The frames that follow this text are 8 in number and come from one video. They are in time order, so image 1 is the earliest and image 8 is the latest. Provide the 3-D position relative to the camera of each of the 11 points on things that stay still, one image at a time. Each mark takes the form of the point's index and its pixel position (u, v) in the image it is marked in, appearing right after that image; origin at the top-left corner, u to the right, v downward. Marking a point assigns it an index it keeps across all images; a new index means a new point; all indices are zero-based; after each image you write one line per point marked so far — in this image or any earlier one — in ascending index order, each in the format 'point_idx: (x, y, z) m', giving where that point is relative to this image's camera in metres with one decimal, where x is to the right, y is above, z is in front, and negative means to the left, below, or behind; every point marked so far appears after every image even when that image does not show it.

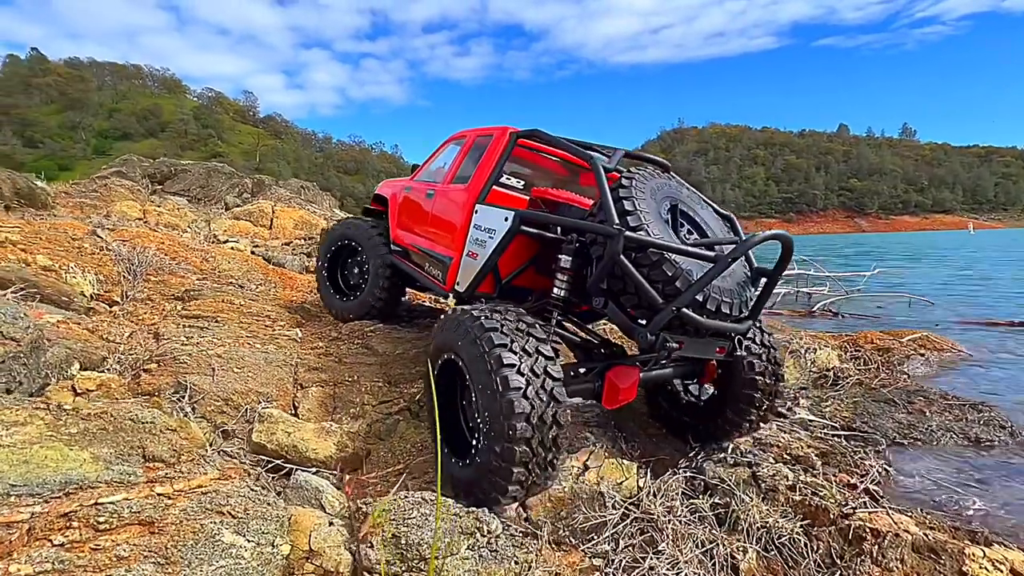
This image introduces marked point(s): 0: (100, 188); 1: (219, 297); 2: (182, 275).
0: (-9.8, +2.4, +11.7) m
1: (-3.0, -0.1, +4.9) m
2: (-3.7, +0.1, +5.4) m
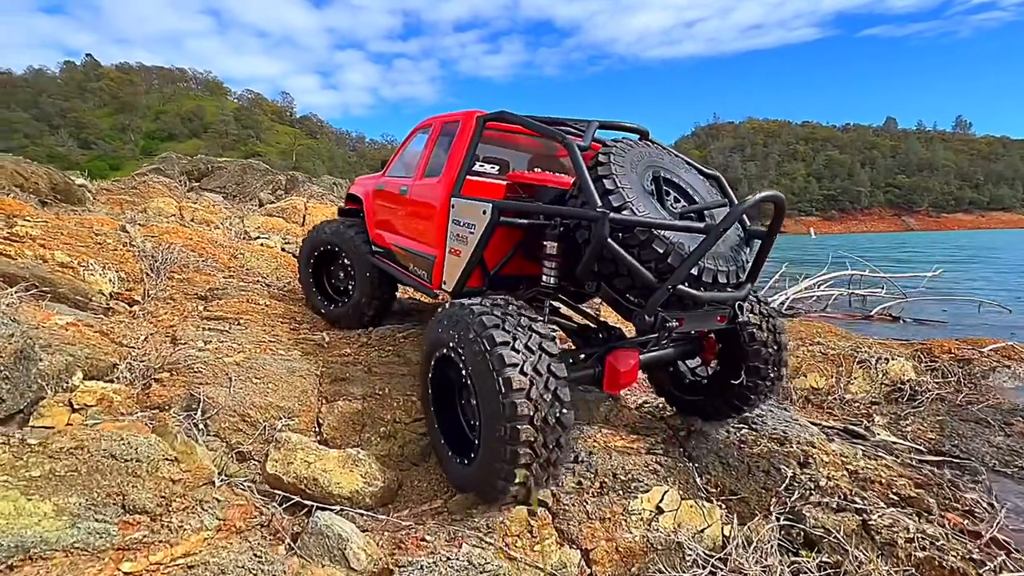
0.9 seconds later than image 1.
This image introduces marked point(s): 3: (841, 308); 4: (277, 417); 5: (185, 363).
0: (-9.0, +2.5, +11.7) m
1: (-2.5, -0.1, +4.6) m
2: (-3.2, +0.1, +5.2) m
3: (+10.2, -0.6, +15.0) m
4: (-1.4, -0.8, +2.9) m
5: (-2.1, -0.5, +3.1) m
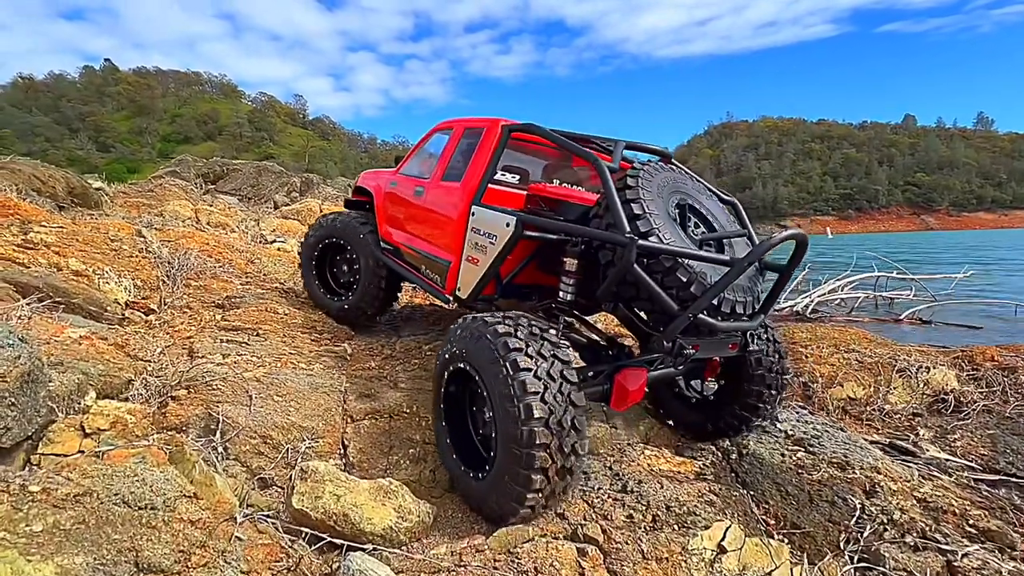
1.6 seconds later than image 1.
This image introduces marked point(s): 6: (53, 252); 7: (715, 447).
0: (-8.6, +2.4, +11.7) m
1: (-2.3, -0.2, +4.4) m
2: (-2.9, +0.1, +5.0) m
3: (+10.7, -0.7, +14.5) m
4: (-1.2, -0.9, +2.8) m
5: (-1.9, -0.6, +3.0) m
6: (-3.8, +0.3, +4.0) m
7: (+1.4, -1.1, +3.3) m
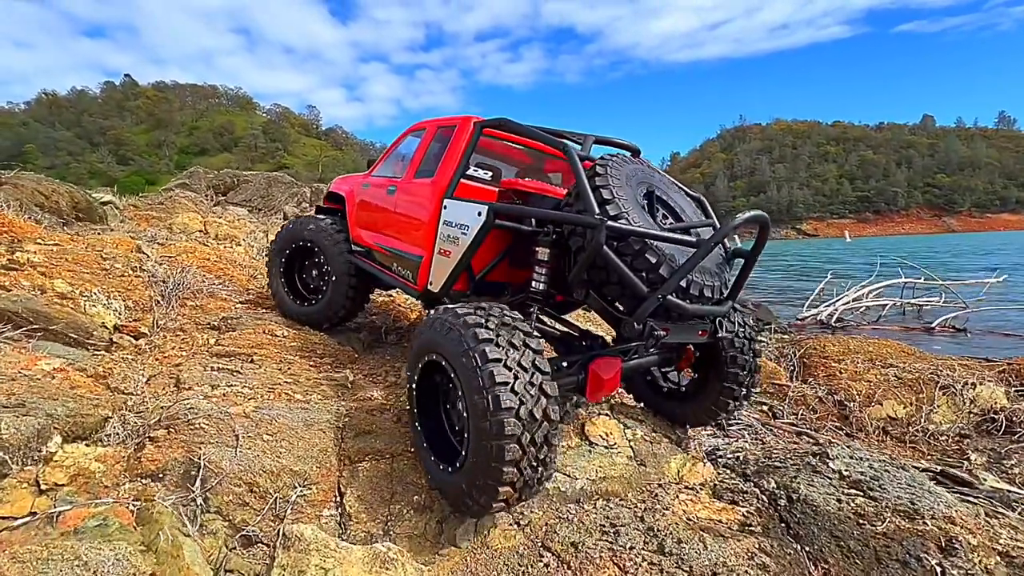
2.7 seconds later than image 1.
0: (-8.3, +2.1, +11.6) m
1: (-2.2, -0.3, +4.2) m
2: (-2.8, -0.1, +4.8) m
3: (+11.1, -0.9, +13.9) m
4: (-1.1, -1.0, +2.4) m
5: (-1.8, -0.7, +2.7) m
6: (-3.7, +0.1, +3.8) m
7: (+1.5, -1.2, +2.9) m
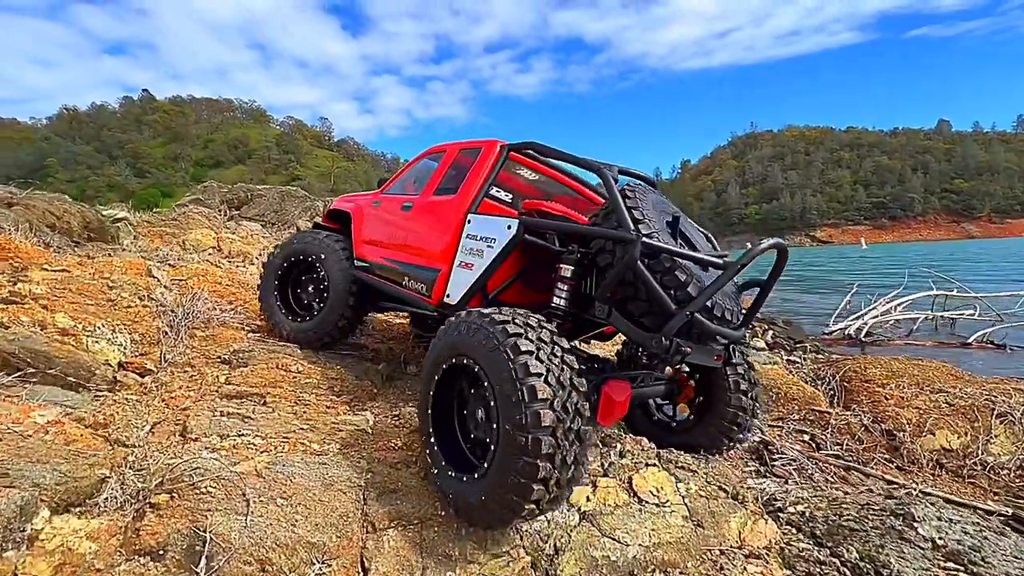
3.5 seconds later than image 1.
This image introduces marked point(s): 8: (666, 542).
0: (-7.9, +1.7, +11.5) m
1: (-1.9, -0.6, +3.9) m
2: (-2.6, -0.4, +4.5) m
3: (+11.5, -1.2, +13.4) m
4: (-0.9, -1.2, +2.1) m
5: (-1.6, -0.9, +2.4) m
6: (-3.4, -0.1, +3.5) m
7: (+1.7, -1.4, +2.6) m
8: (+0.8, -1.3, +2.6) m
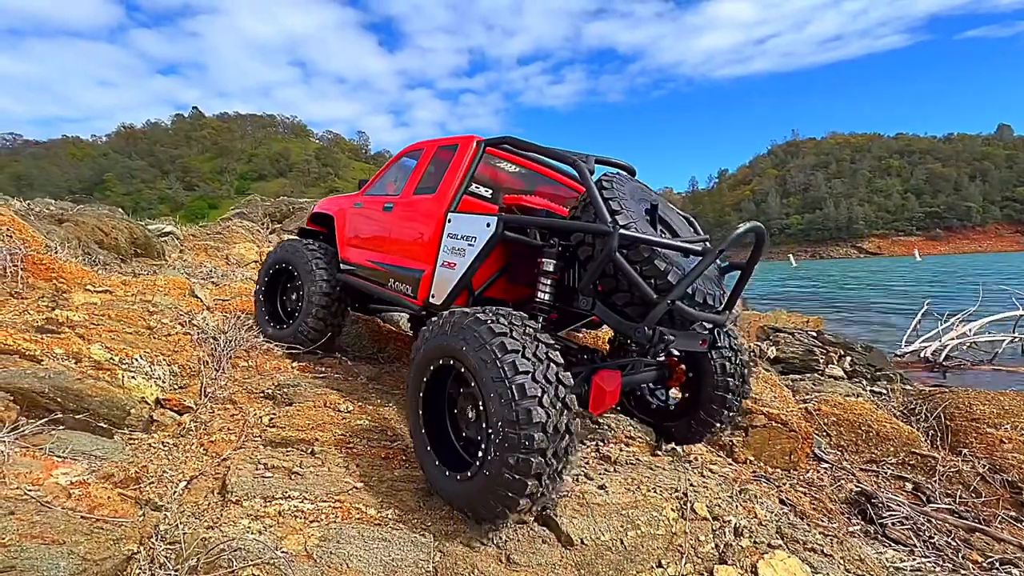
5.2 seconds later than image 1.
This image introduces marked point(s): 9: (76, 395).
0: (-6.8, +1.4, +11.5) m
1: (-1.4, -0.8, +3.5) m
2: (-2.0, -0.6, +4.2) m
3: (+12.6, -1.7, +12.1) m
4: (-0.5, -1.4, +1.7) m
5: (-1.2, -1.1, +2.0) m
6: (-2.9, -0.3, +3.3) m
7: (+2.1, -1.6, +1.9) m
8: (+1.2, -1.5, +2.0) m
9: (-2.5, -0.6, +2.8) m
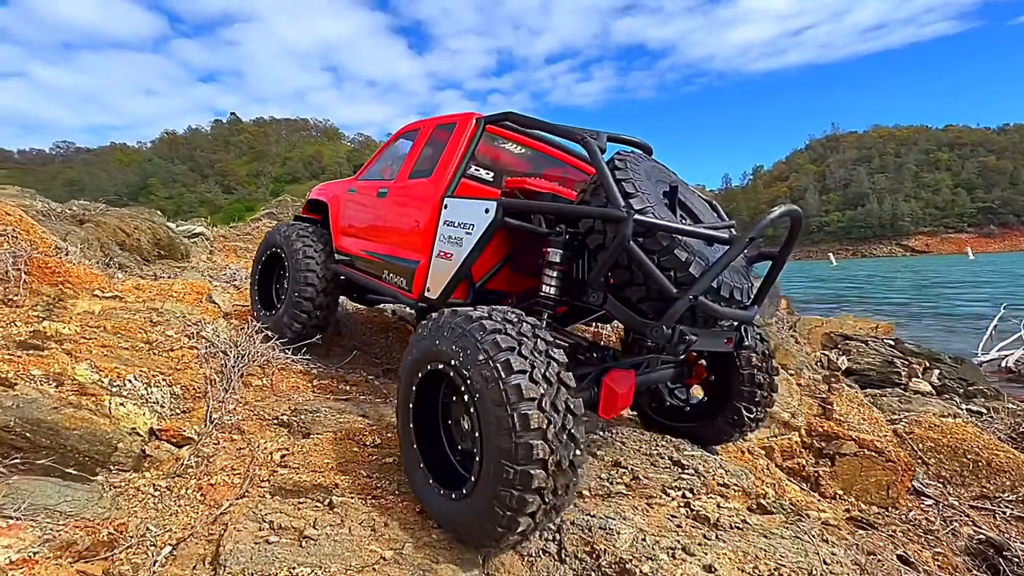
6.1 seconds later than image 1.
0: (-6.0, +1.3, +11.3) m
1: (-1.0, -0.8, +2.9) m
2: (-1.6, -0.6, +3.6) m
3: (+13.4, -1.8, +10.7) m
4: (-0.2, -1.4, +1.1) m
5: (-0.9, -1.1, +1.4) m
6: (-2.6, -0.4, +2.8) m
7: (+2.4, -1.7, +1.2) m
8: (+1.5, -1.6, +1.3) m
9: (-2.2, -0.7, +2.3) m
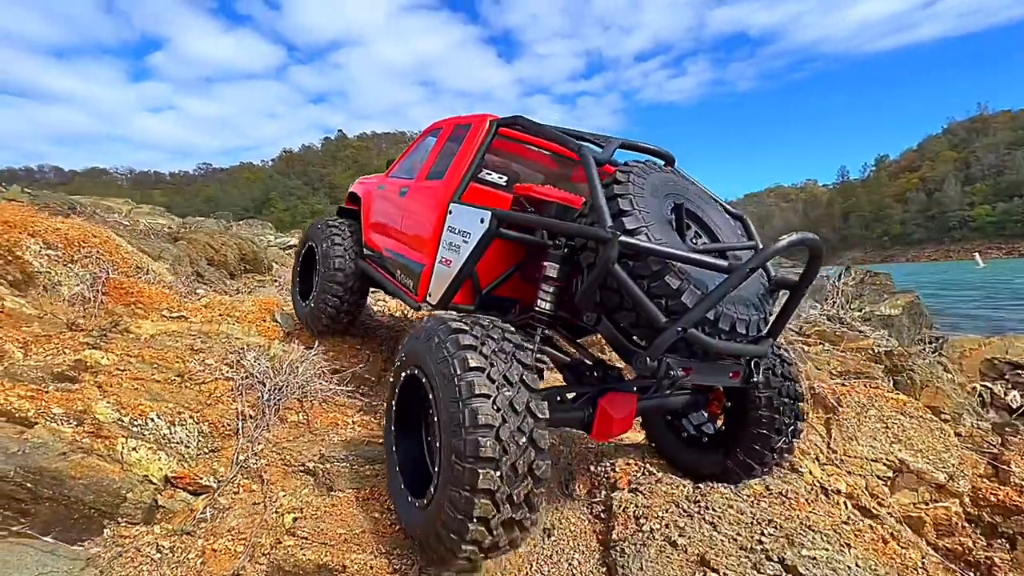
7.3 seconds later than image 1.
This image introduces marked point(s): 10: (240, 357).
0: (-4.1, +1.1, +11.7) m
1: (-0.7, -1.0, +2.5) m
2: (-1.2, -0.8, +3.3) m
3: (+14.9, -2.0, +7.6) m
4: (-0.3, -1.6, +0.6) m
5: (-0.9, -1.3, +1.0) m
6: (-2.3, -0.5, +2.7) m
7: (+2.3, -1.8, +0.2) m
8: (+1.5, -1.7, +0.5) m
9: (-2.0, -0.8, +2.1) m
10: (-1.9, -0.5, +3.4) m
